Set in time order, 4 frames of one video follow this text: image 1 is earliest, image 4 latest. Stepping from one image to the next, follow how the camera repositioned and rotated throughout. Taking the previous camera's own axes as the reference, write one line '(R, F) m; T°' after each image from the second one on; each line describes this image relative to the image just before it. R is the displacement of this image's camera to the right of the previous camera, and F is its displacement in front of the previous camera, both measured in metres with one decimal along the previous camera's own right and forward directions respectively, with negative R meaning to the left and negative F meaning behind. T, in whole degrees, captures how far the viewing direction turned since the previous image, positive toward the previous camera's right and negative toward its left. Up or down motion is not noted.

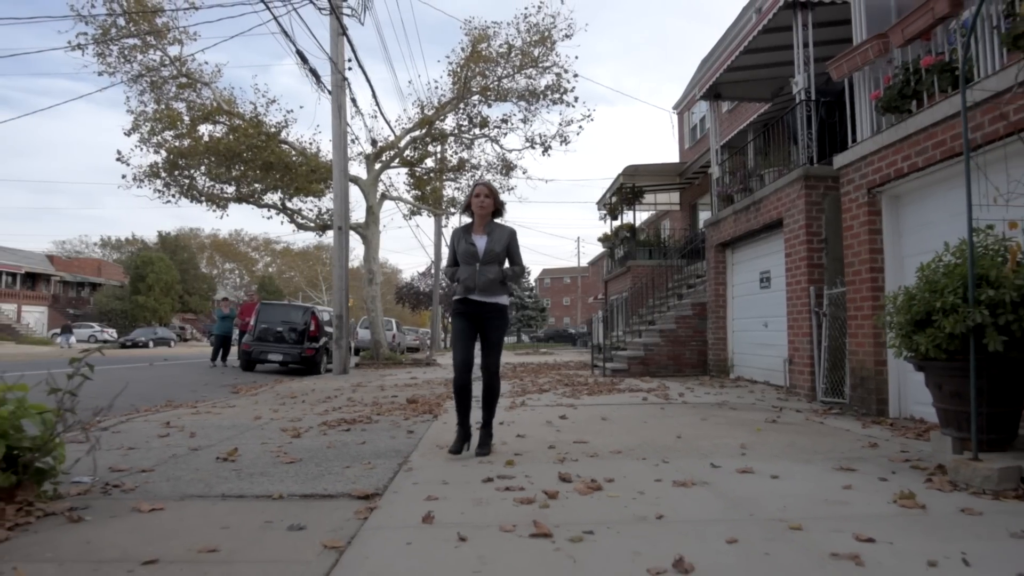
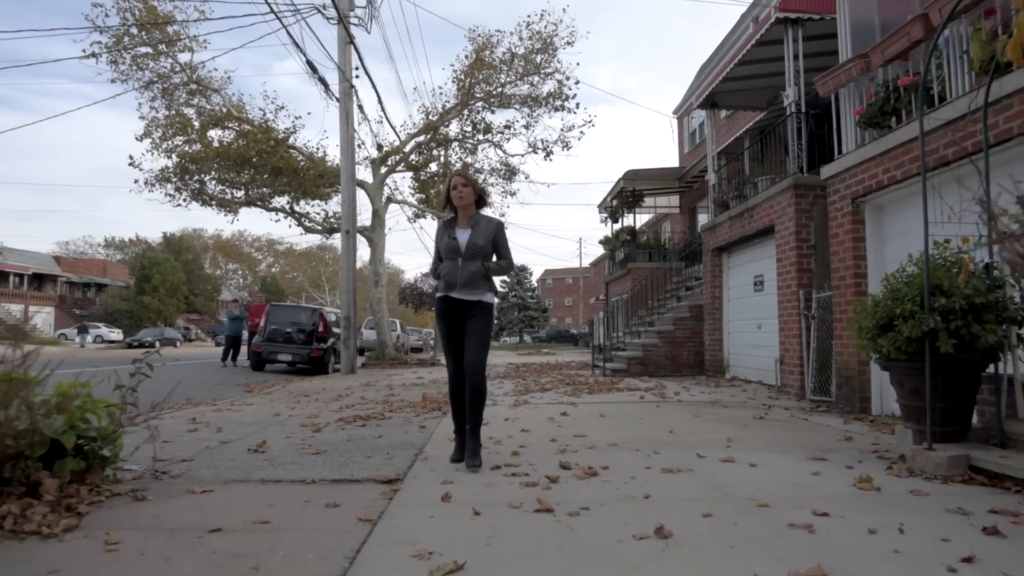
(0.0, -0.5) m; 0°
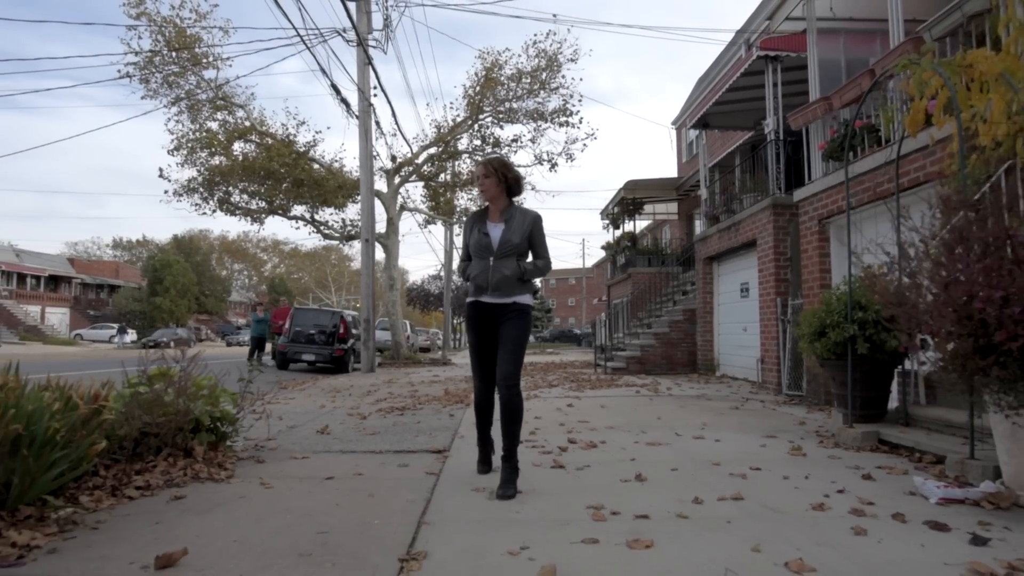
(-0.1, -1.3) m; 0°
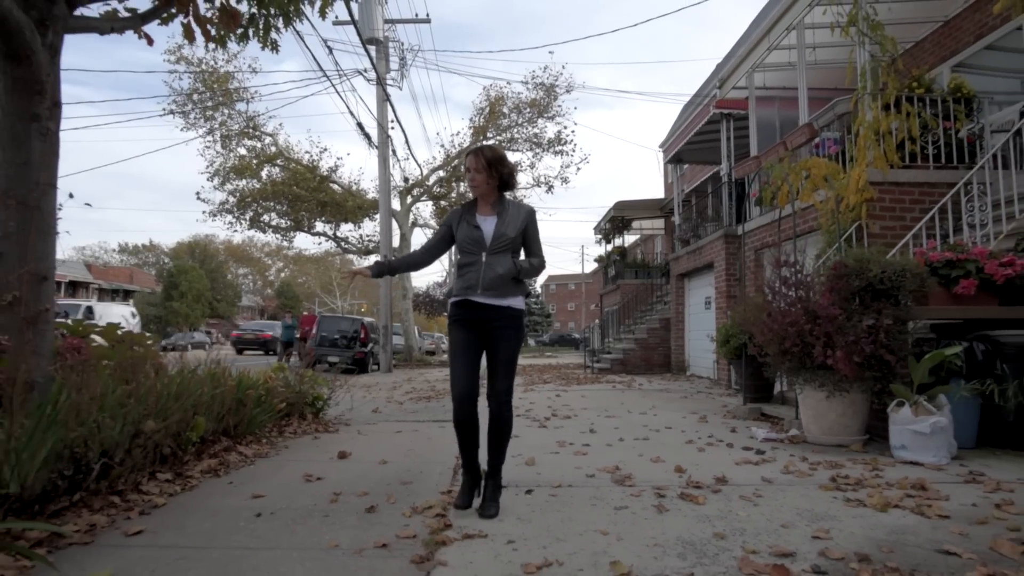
(0.0, -2.6) m; 0°
